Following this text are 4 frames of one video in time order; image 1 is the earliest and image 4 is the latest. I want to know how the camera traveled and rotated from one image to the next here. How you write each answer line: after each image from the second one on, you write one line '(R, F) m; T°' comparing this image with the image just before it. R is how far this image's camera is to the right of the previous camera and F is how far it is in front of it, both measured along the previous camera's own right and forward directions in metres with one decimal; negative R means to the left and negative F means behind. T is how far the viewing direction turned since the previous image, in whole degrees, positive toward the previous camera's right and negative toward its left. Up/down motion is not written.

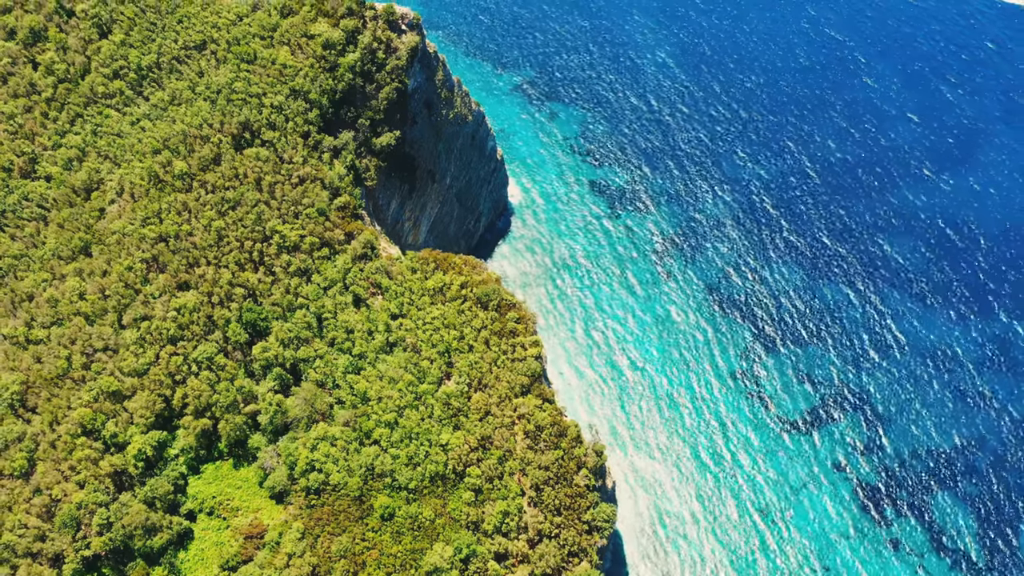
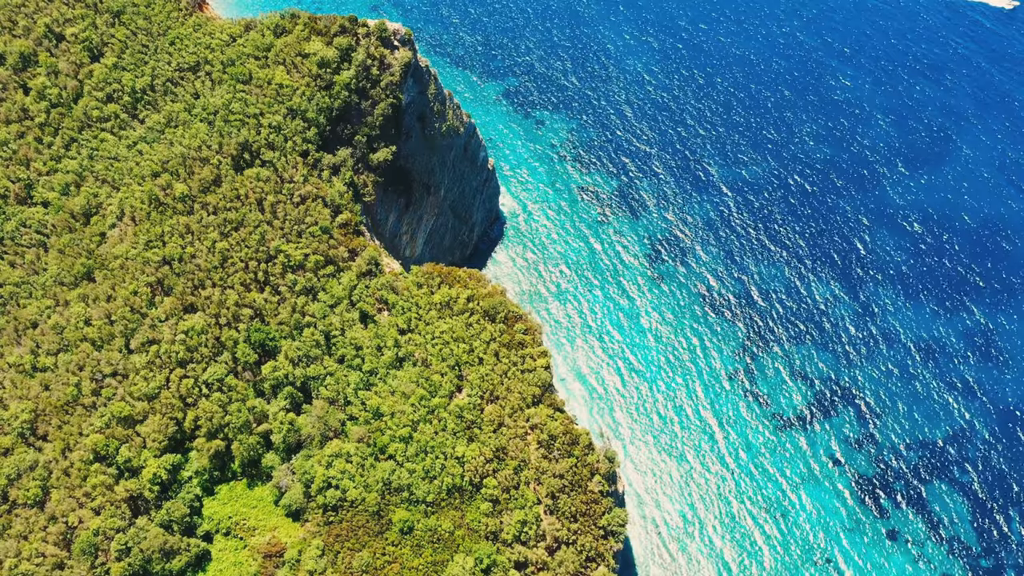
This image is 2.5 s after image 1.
(-1.4, -0.8) m; +1°
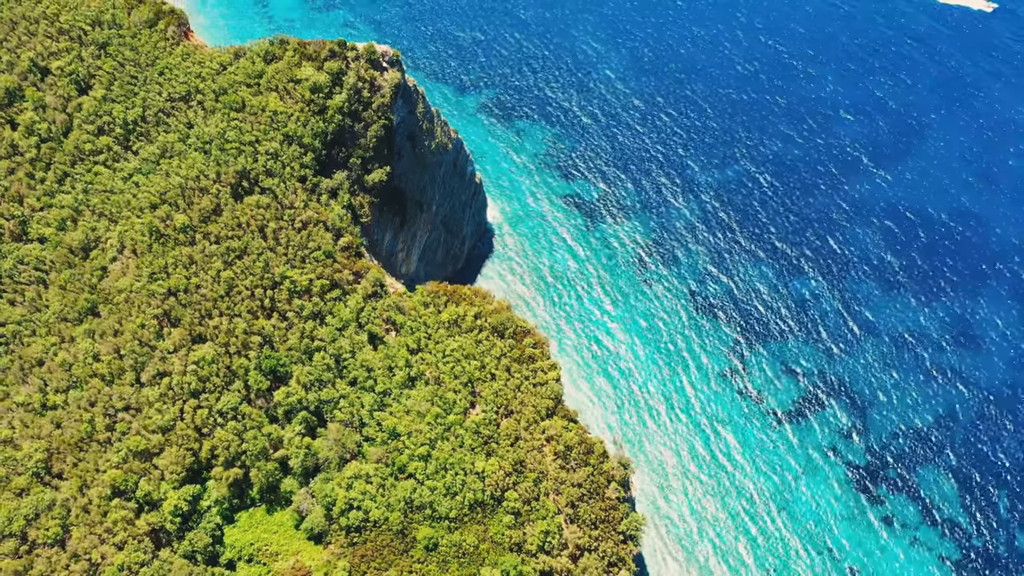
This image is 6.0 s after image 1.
(-1.8, -1.1) m; +2°
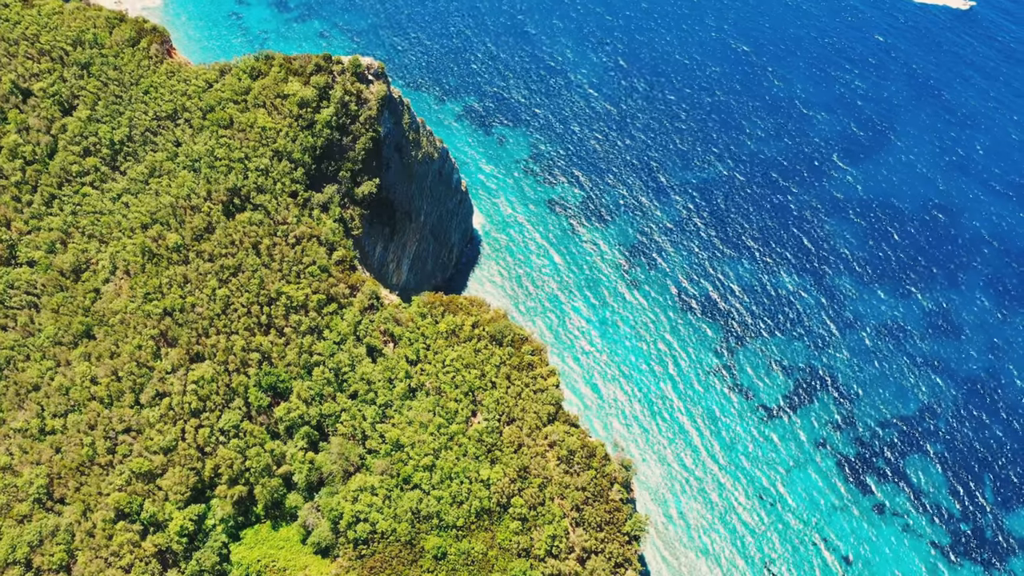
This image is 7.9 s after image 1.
(-0.9, -0.6) m; +1°
